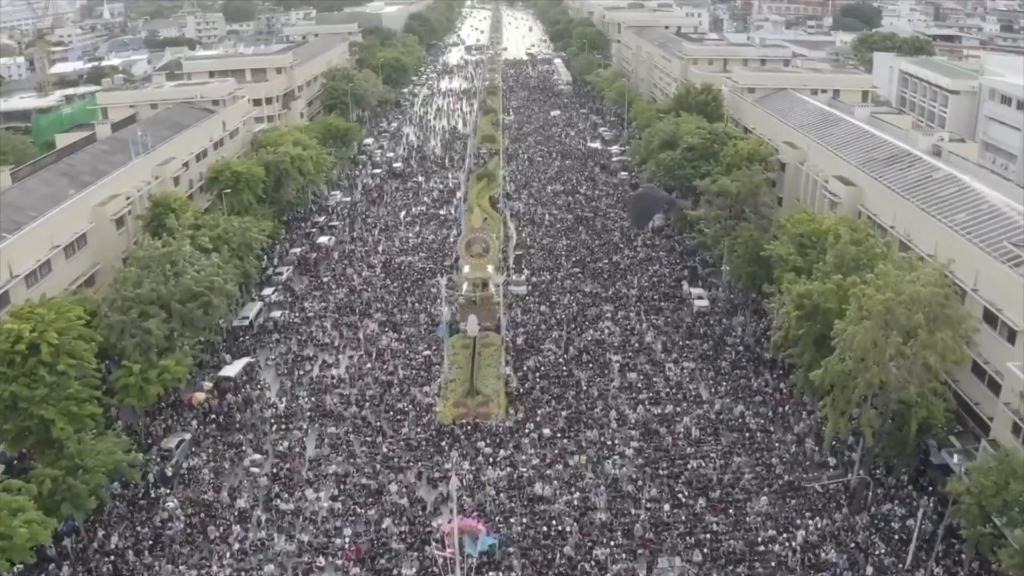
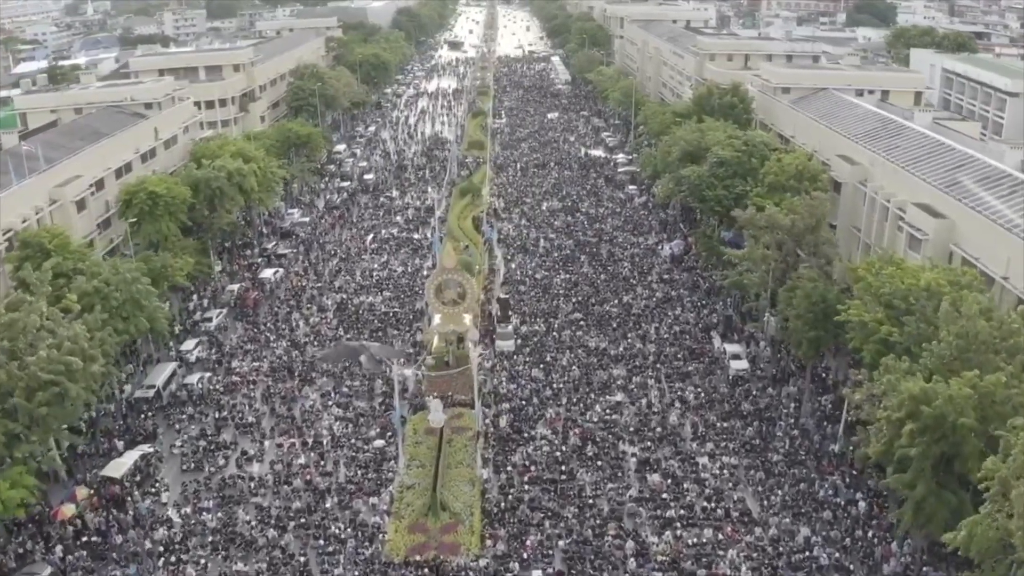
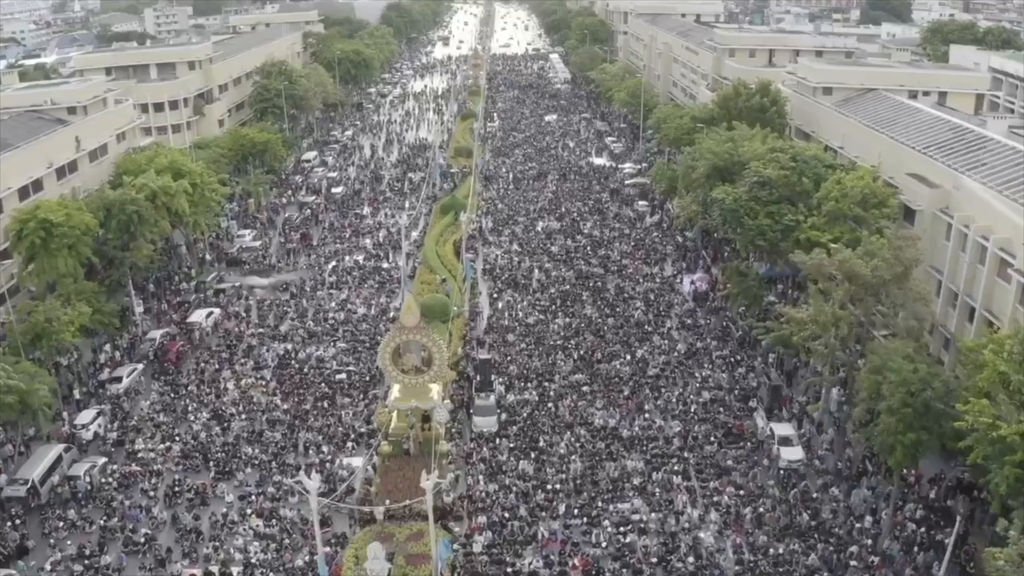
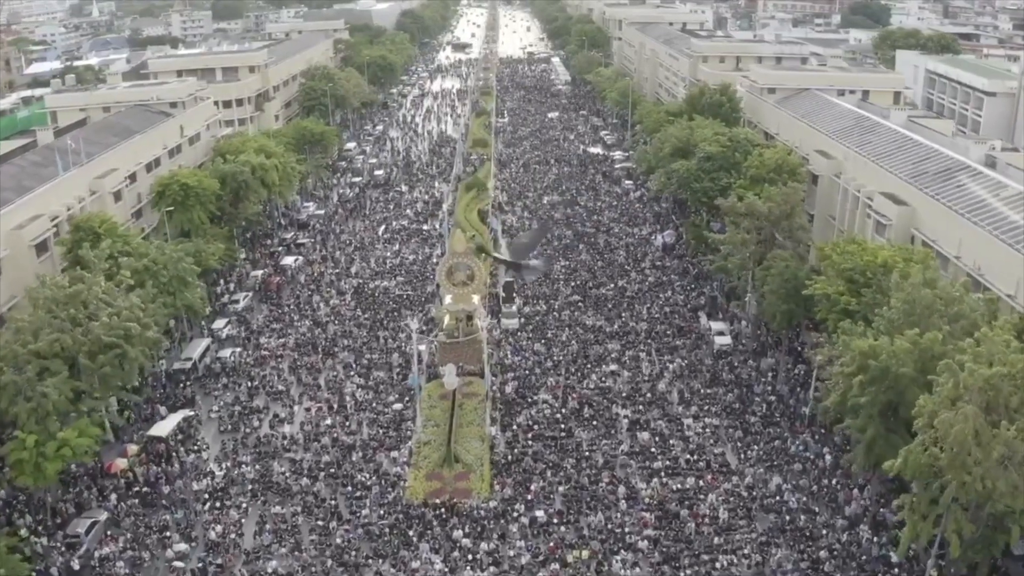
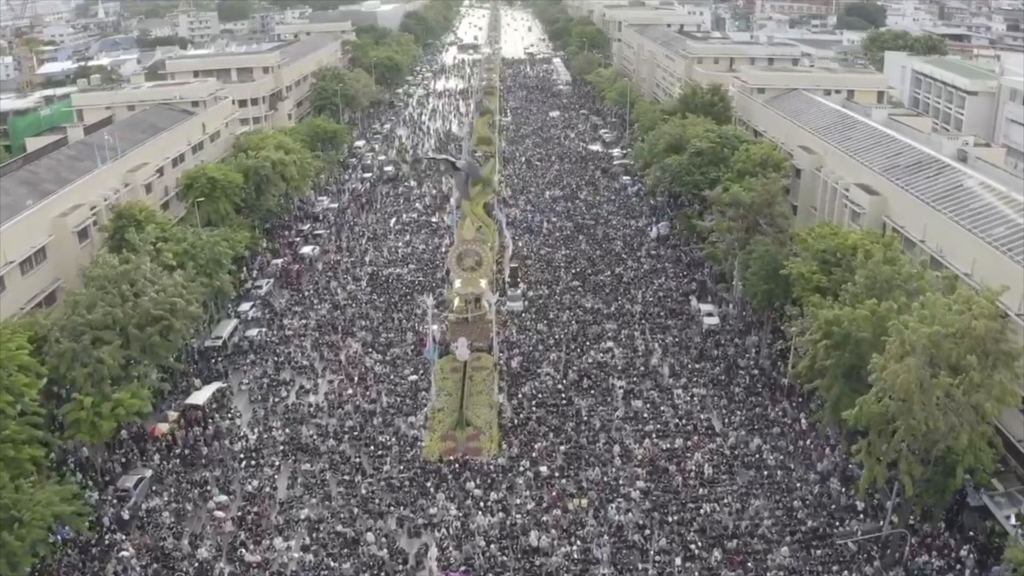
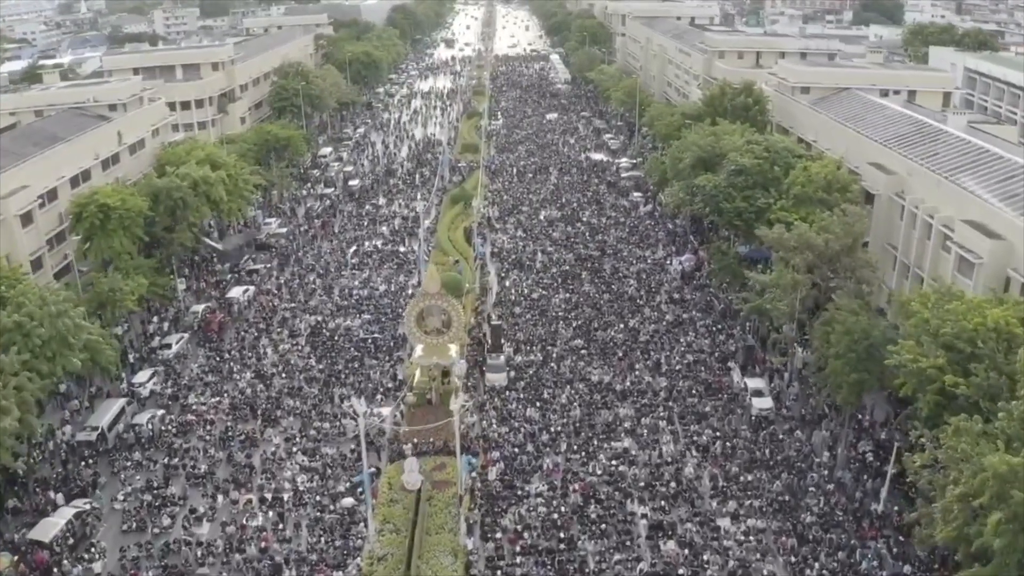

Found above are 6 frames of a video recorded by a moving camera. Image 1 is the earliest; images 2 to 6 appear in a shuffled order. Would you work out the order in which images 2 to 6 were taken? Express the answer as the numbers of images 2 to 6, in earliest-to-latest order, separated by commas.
5, 4, 2, 6, 3
